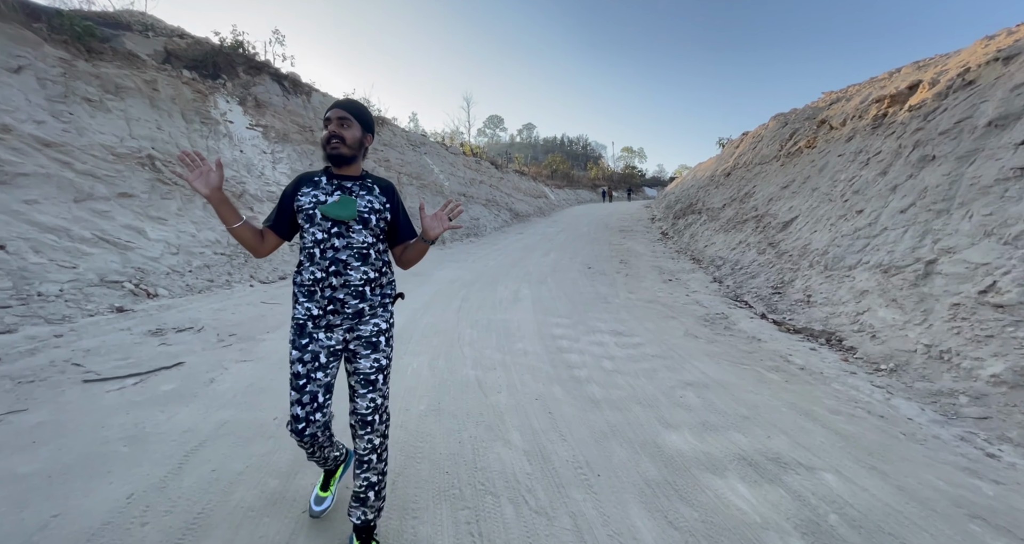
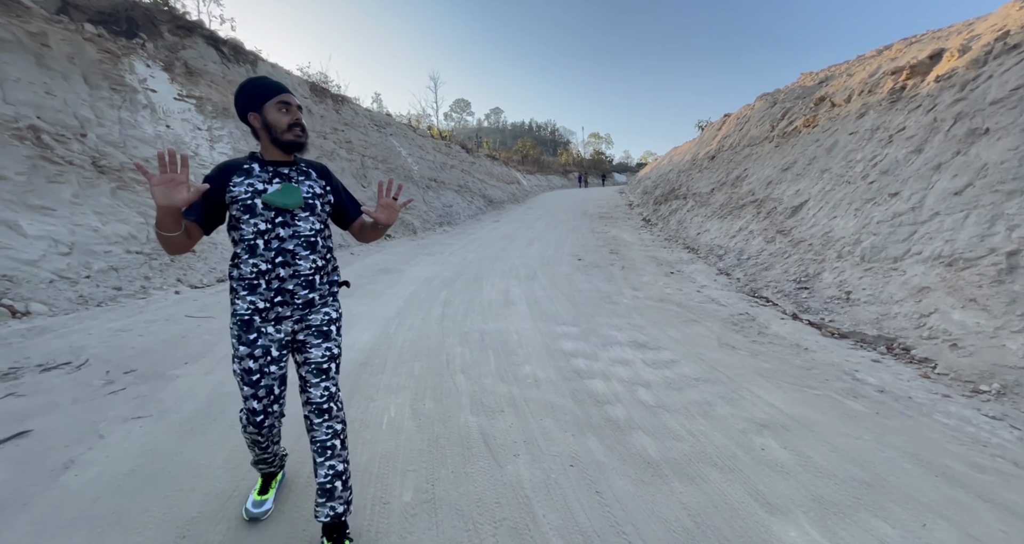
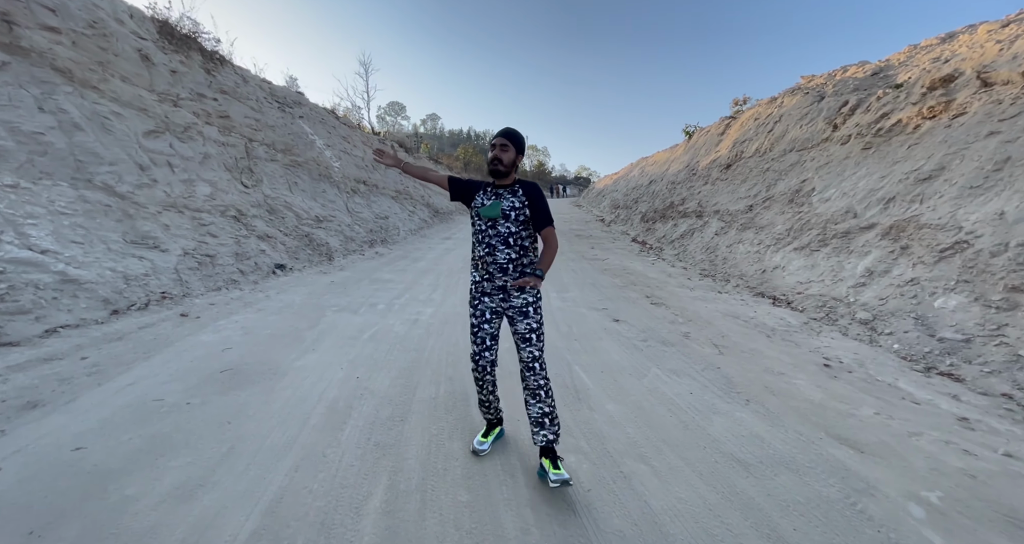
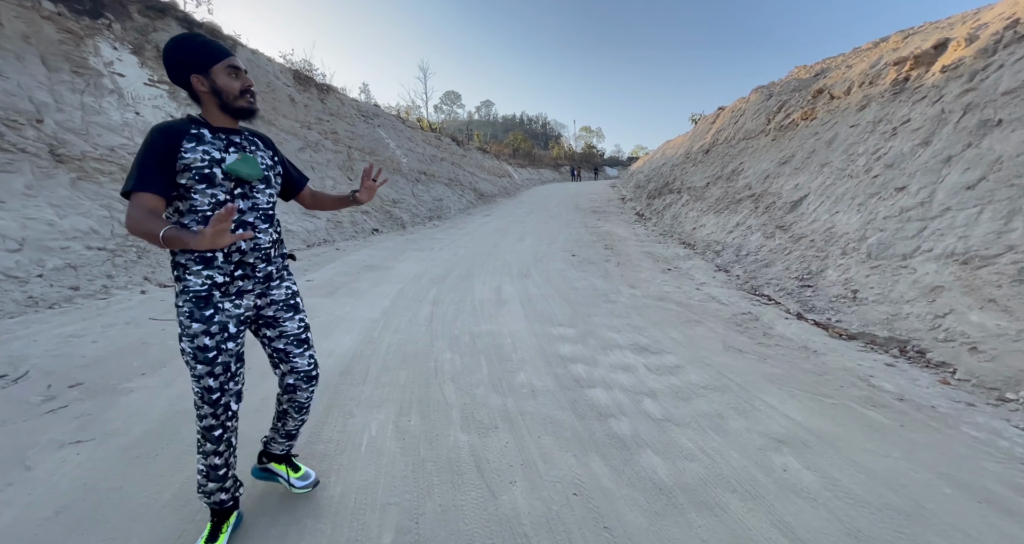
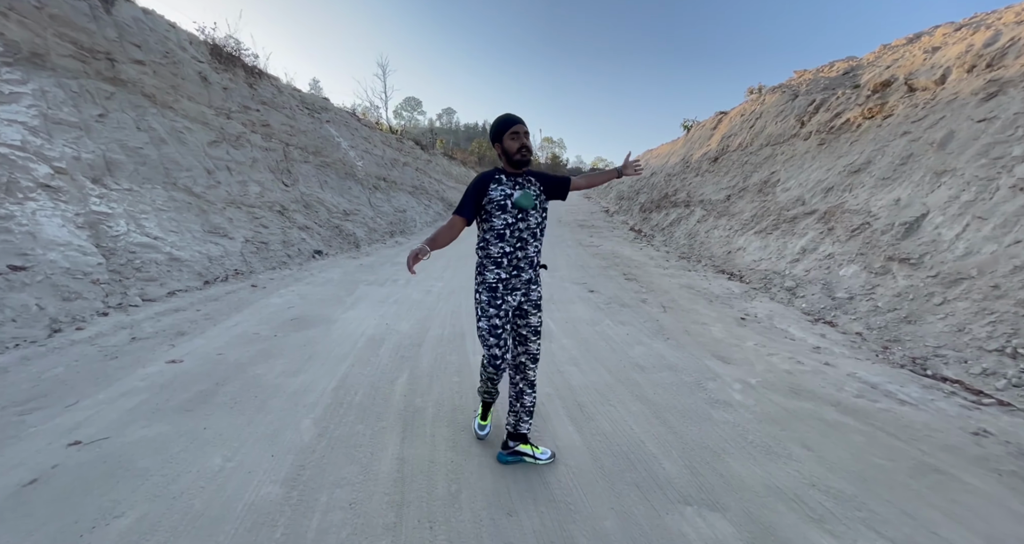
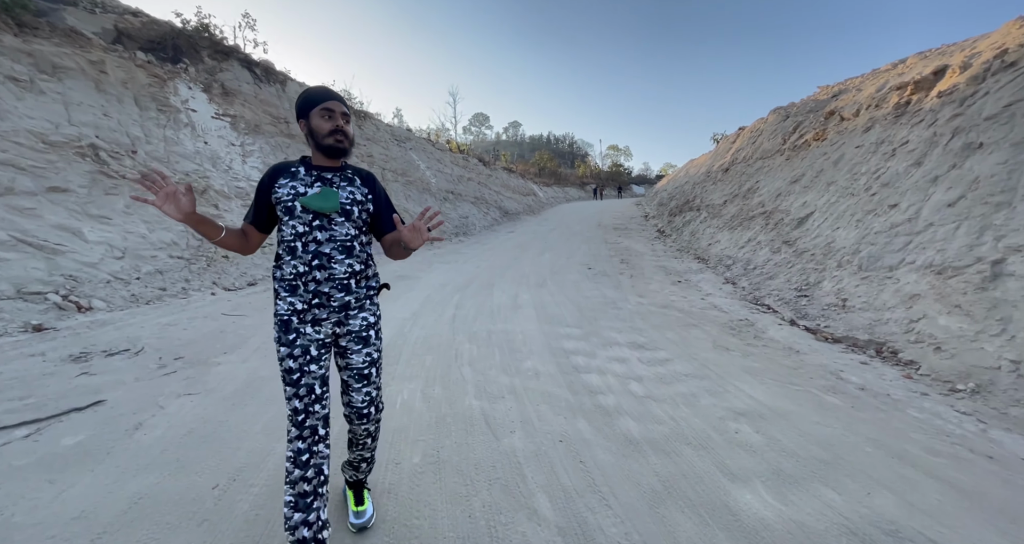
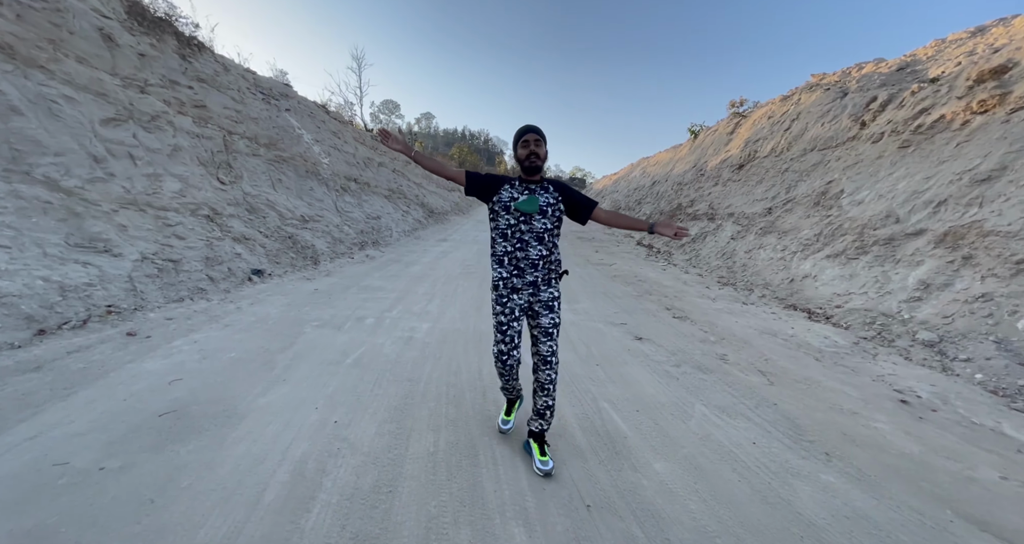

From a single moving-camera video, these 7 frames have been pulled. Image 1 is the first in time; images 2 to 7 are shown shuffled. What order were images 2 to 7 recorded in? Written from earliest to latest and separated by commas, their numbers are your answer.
6, 2, 4, 5, 3, 7
